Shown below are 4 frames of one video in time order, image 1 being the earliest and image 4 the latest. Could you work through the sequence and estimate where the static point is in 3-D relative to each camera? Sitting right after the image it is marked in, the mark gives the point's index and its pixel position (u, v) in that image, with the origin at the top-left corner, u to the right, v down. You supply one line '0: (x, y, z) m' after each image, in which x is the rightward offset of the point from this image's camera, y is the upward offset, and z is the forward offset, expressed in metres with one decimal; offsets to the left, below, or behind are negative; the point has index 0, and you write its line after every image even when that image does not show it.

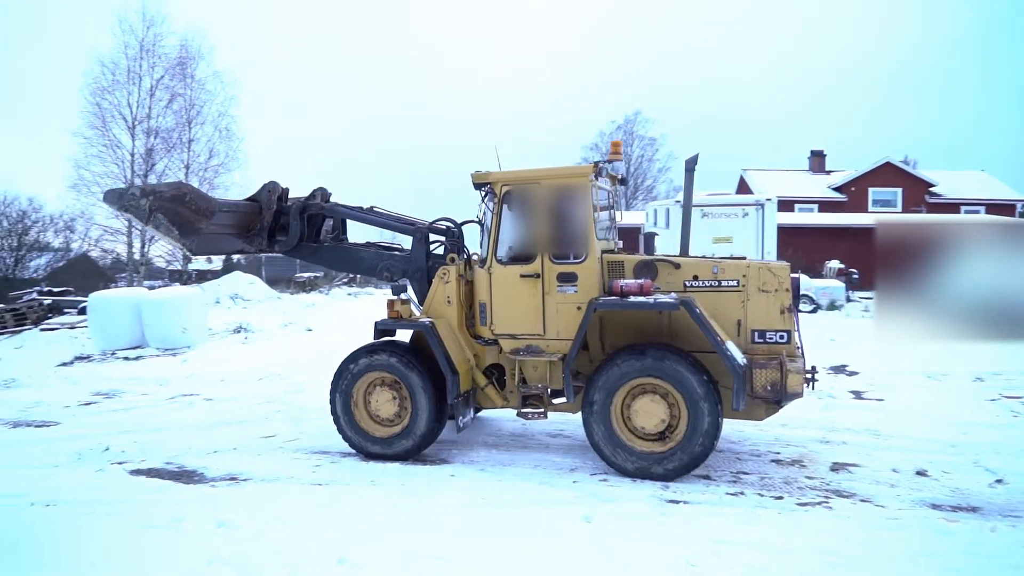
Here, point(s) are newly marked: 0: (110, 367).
0: (-7.1, -1.4, +11.5) m
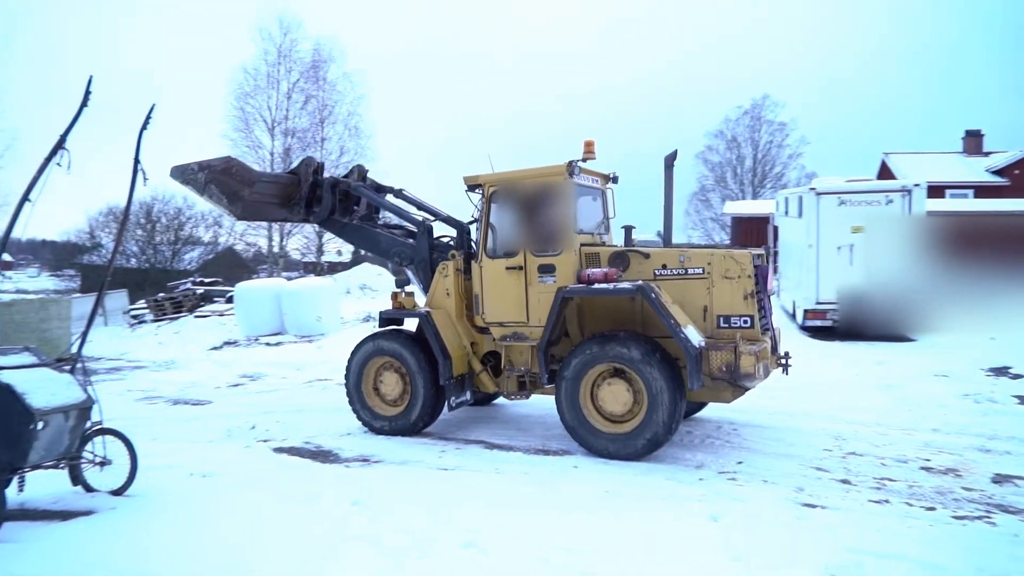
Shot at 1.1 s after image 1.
0: (-5.0, -1.2, +12.5) m
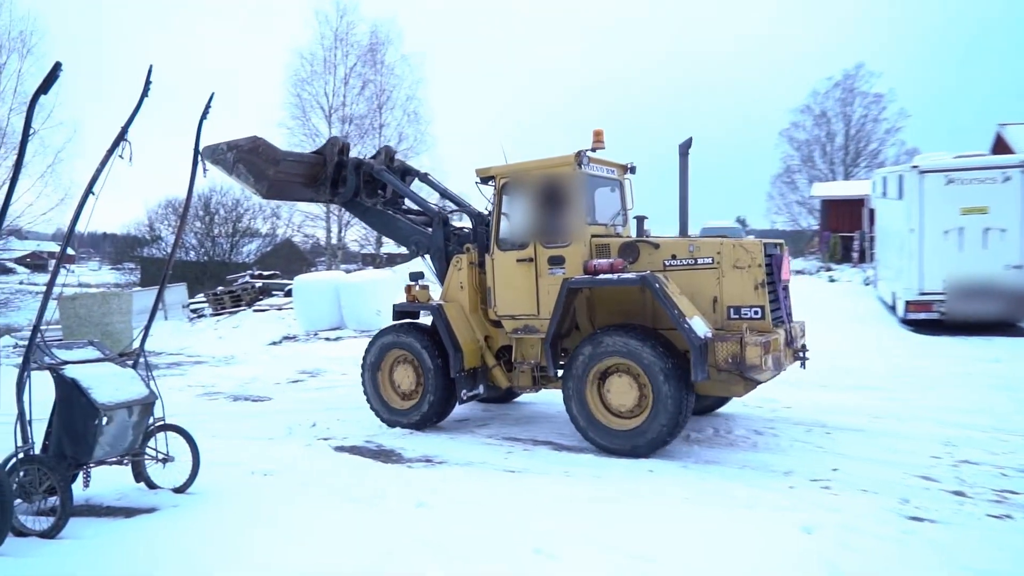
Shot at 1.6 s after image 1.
0: (-3.9, -1.1, +12.4) m
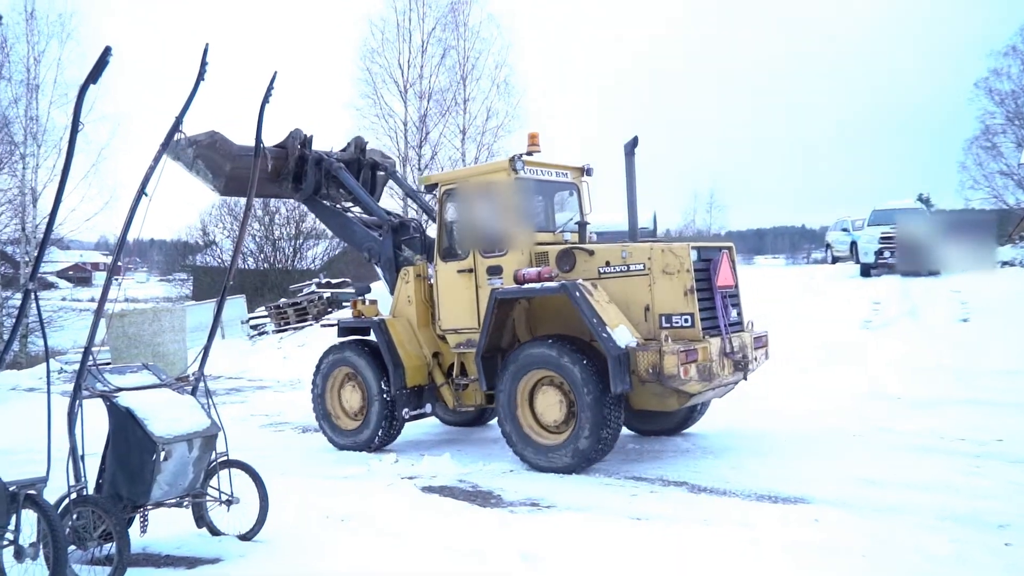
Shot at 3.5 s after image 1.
0: (-2.3, -1.1, +11.6) m
